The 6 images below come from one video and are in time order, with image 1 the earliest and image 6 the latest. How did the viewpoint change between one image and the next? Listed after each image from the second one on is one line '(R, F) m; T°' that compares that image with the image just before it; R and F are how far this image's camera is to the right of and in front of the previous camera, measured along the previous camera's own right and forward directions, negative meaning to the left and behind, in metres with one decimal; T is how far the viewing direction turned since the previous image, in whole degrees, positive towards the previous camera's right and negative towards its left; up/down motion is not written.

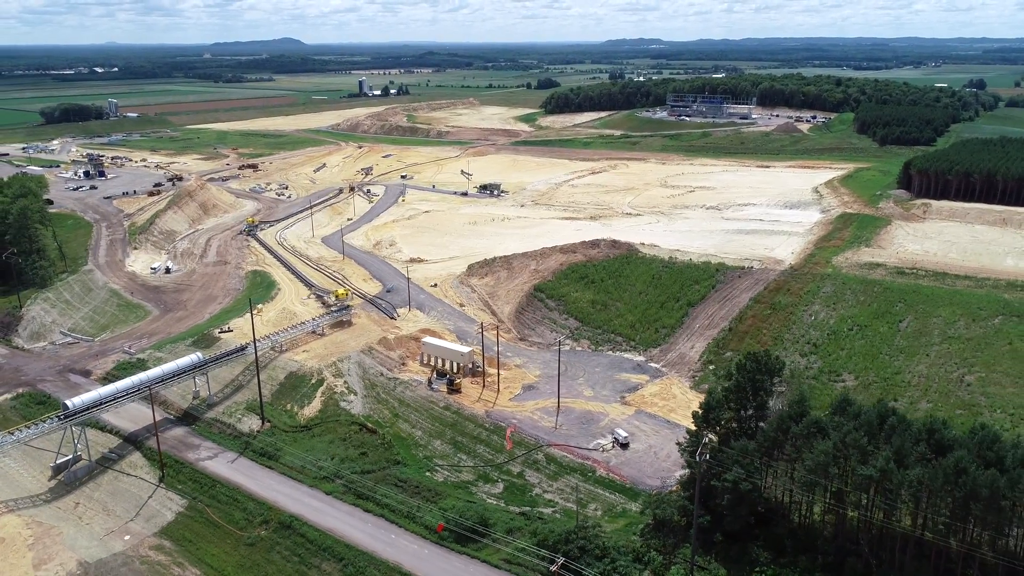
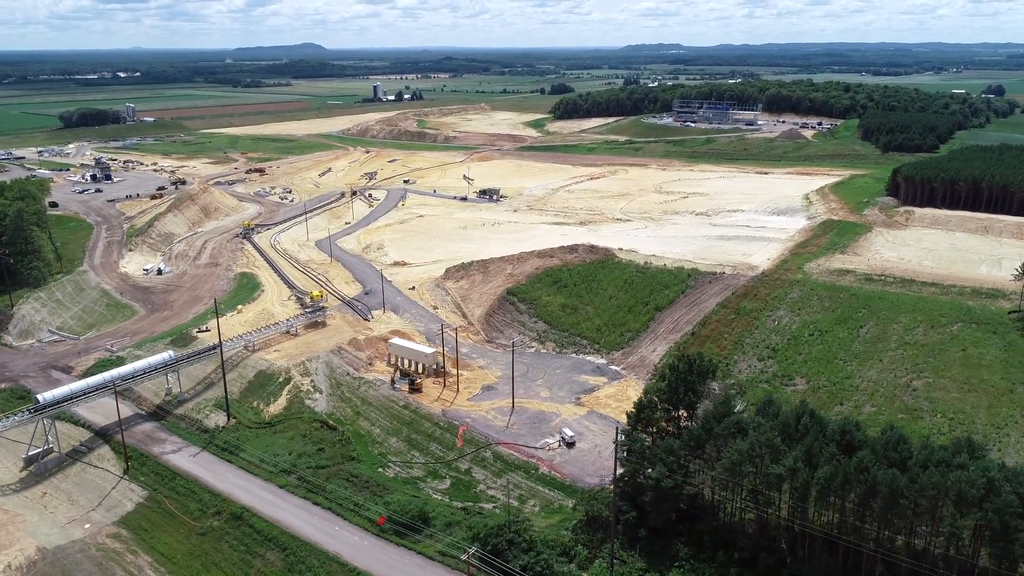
(+3.1, -1.1) m; -1°
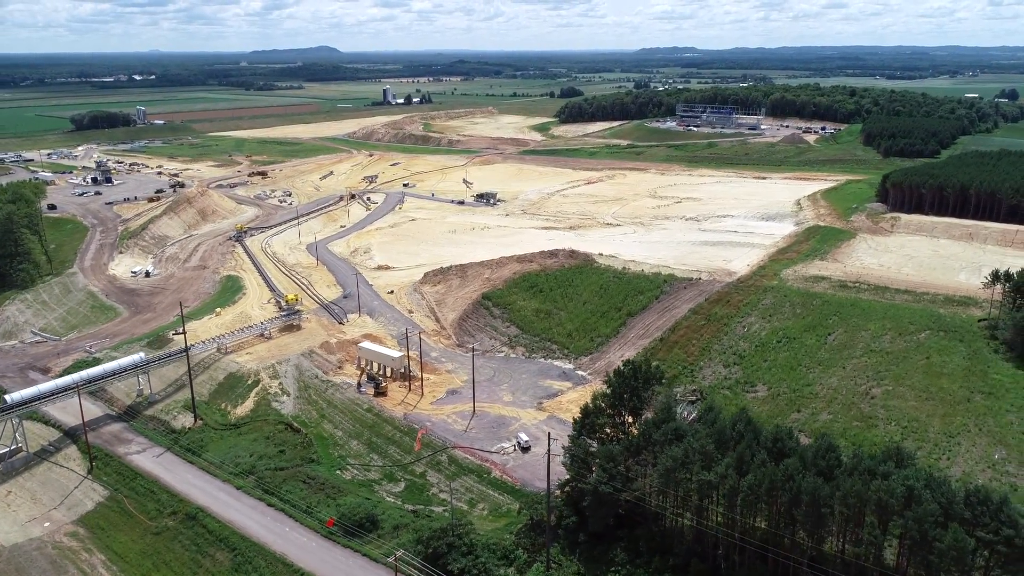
(+2.6, -0.3) m; -1°
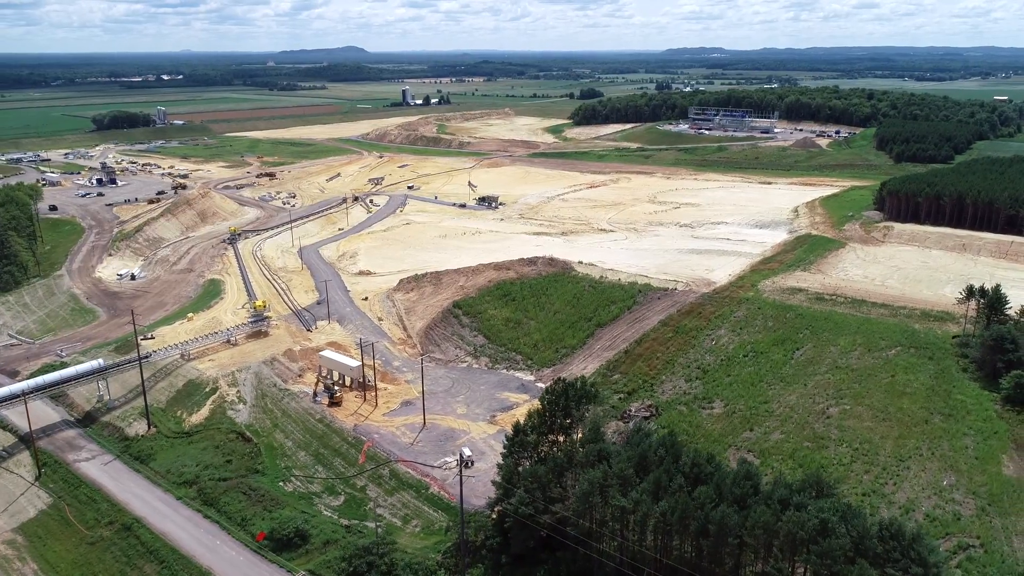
(+3.7, +0.6) m; -2°
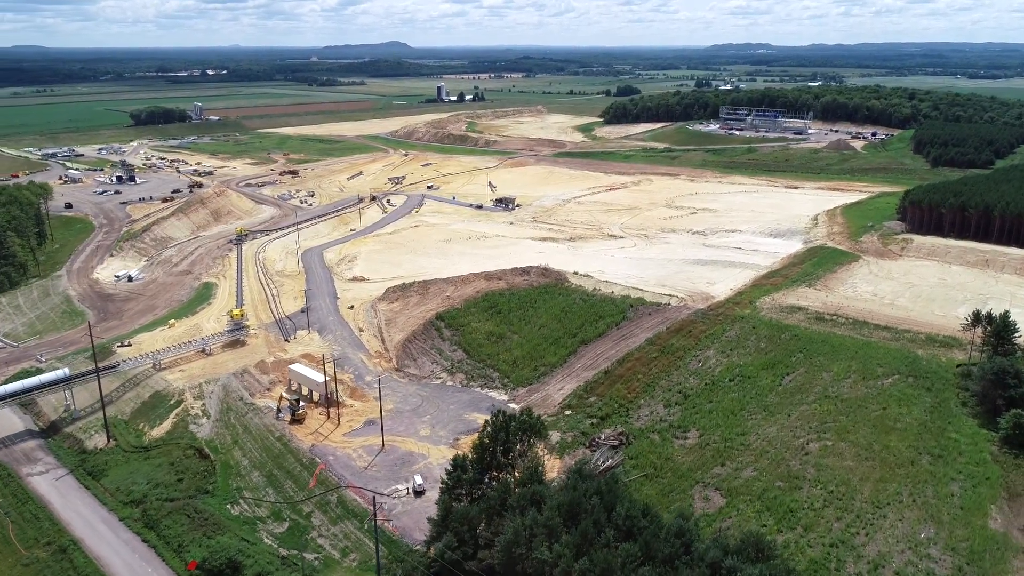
(+3.6, +2.0) m; -3°
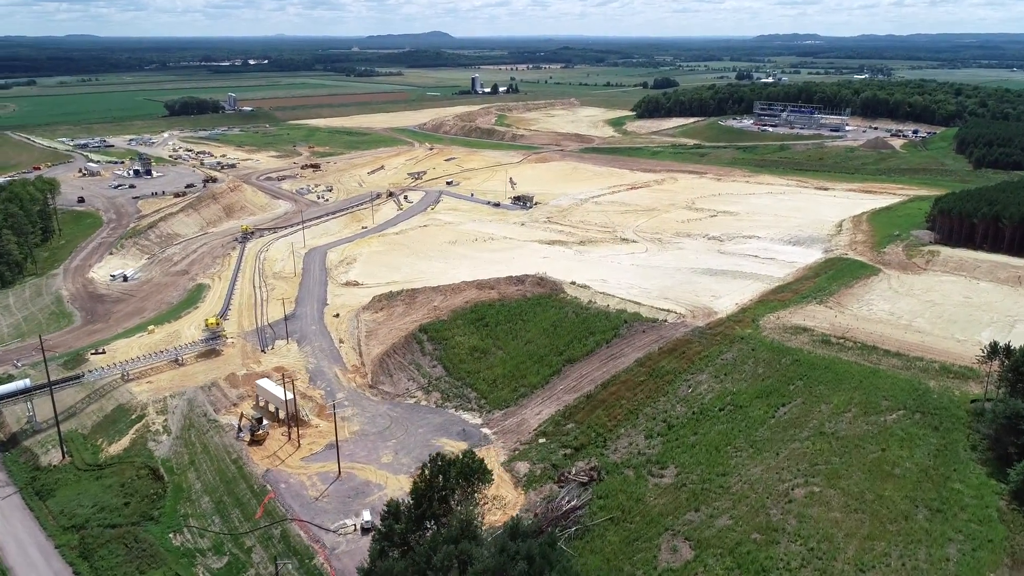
(+3.2, +2.7) m; -3°
